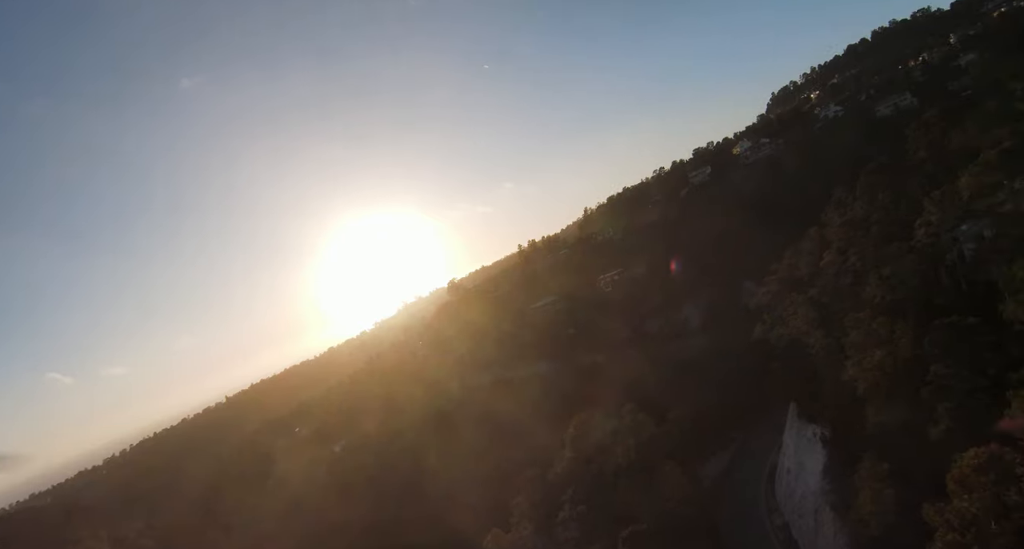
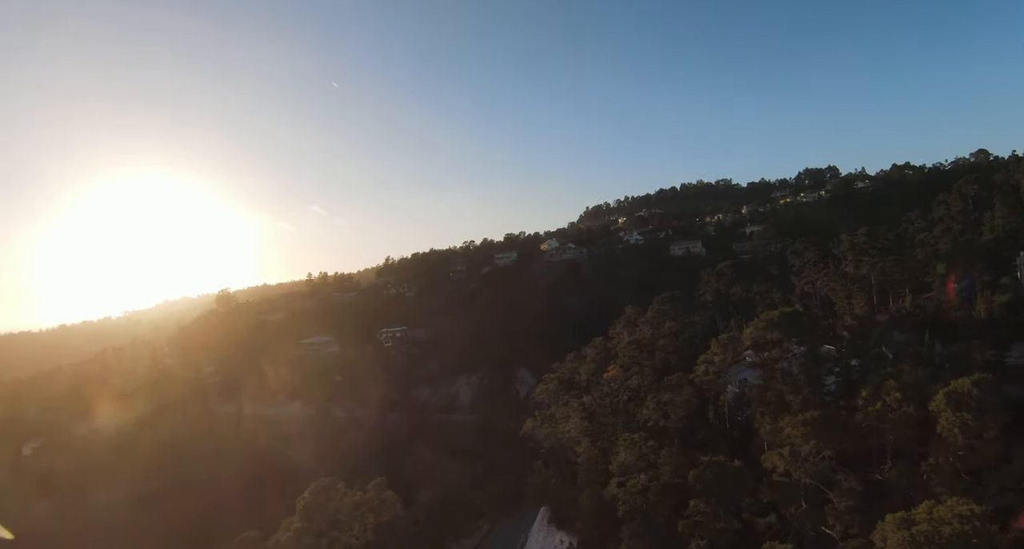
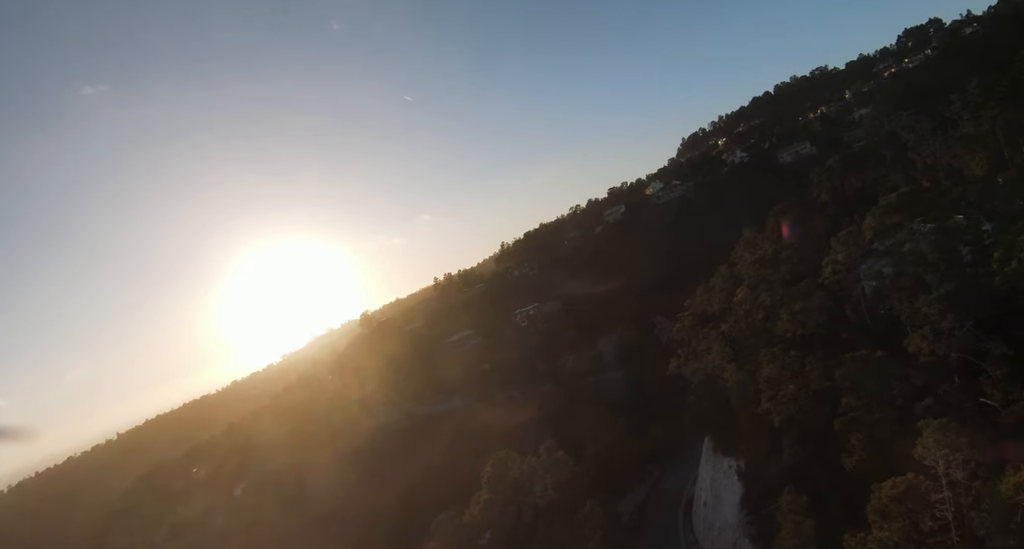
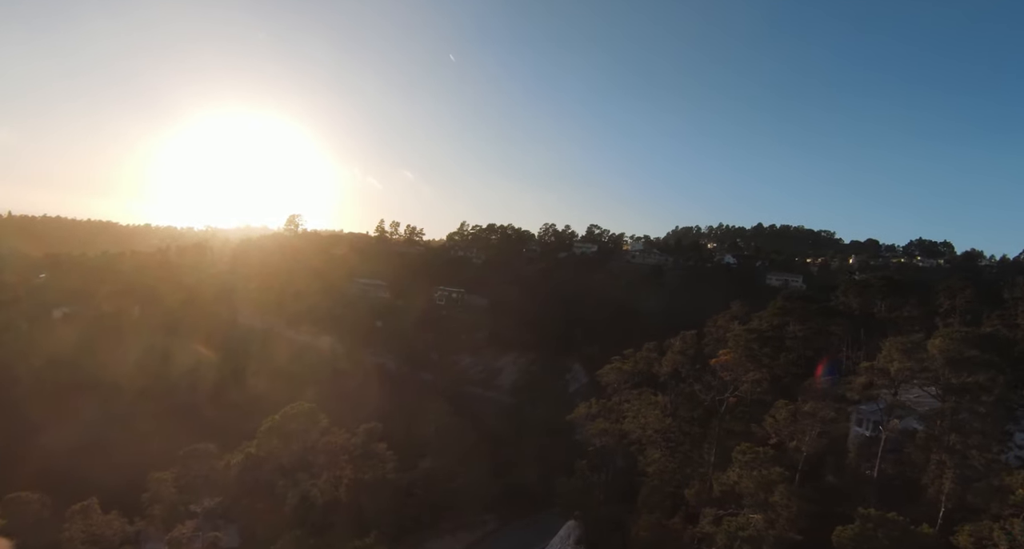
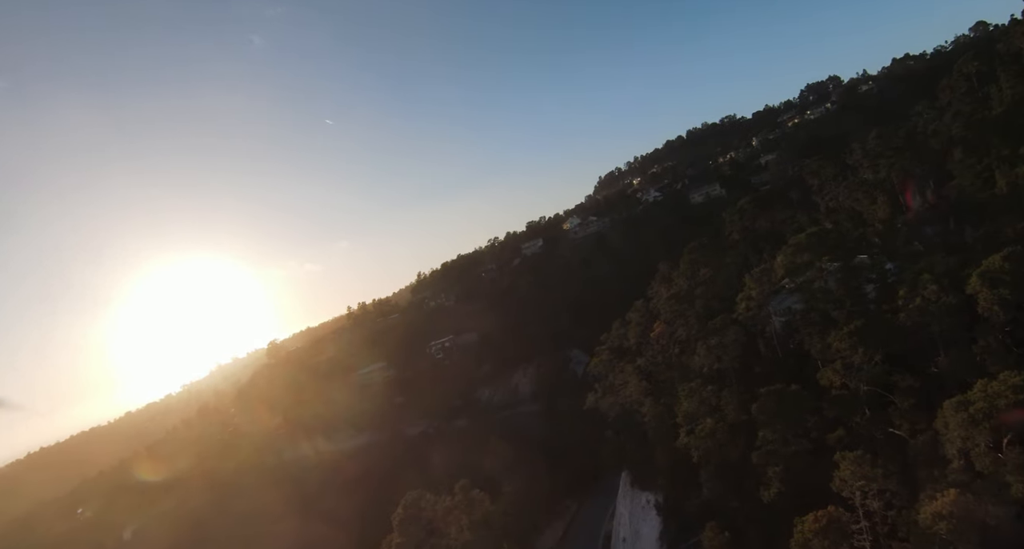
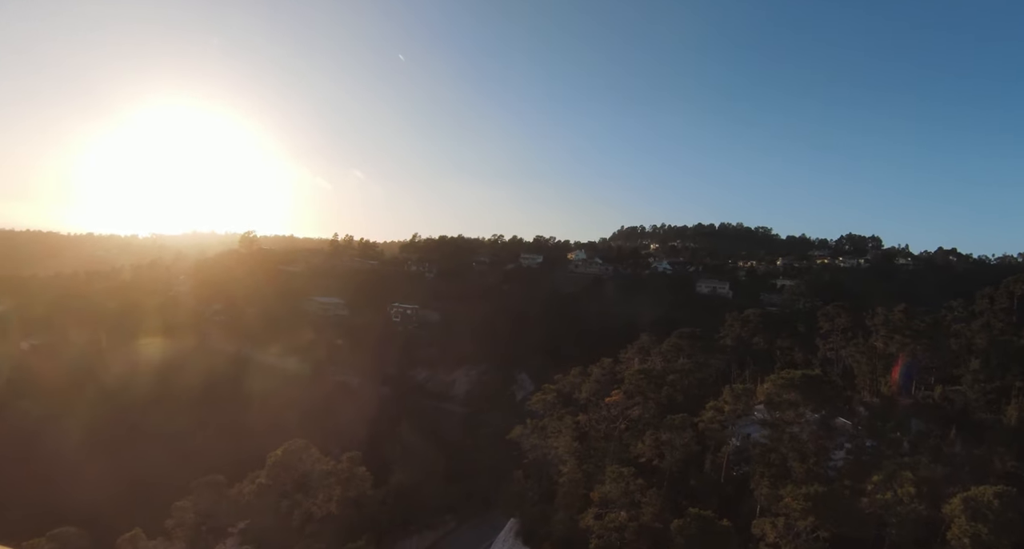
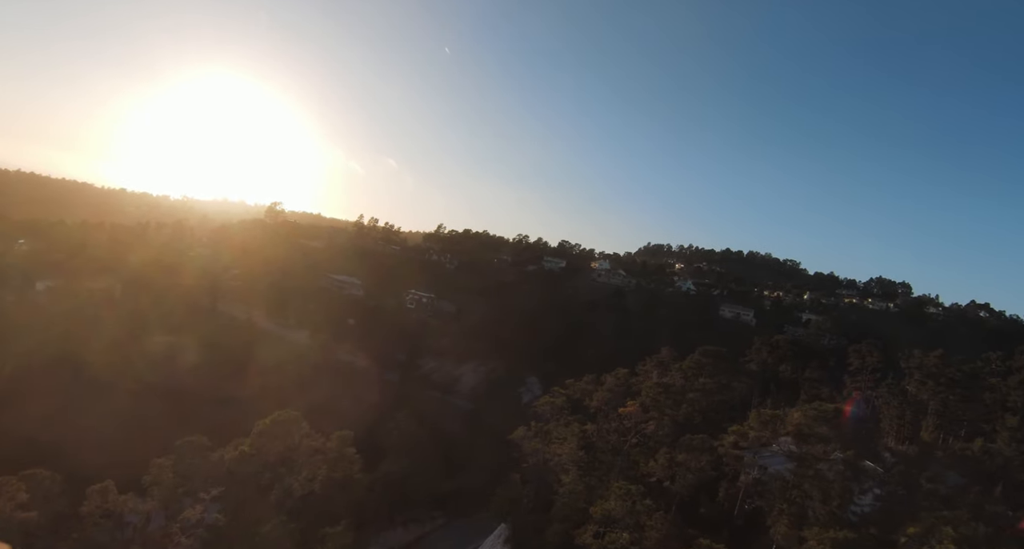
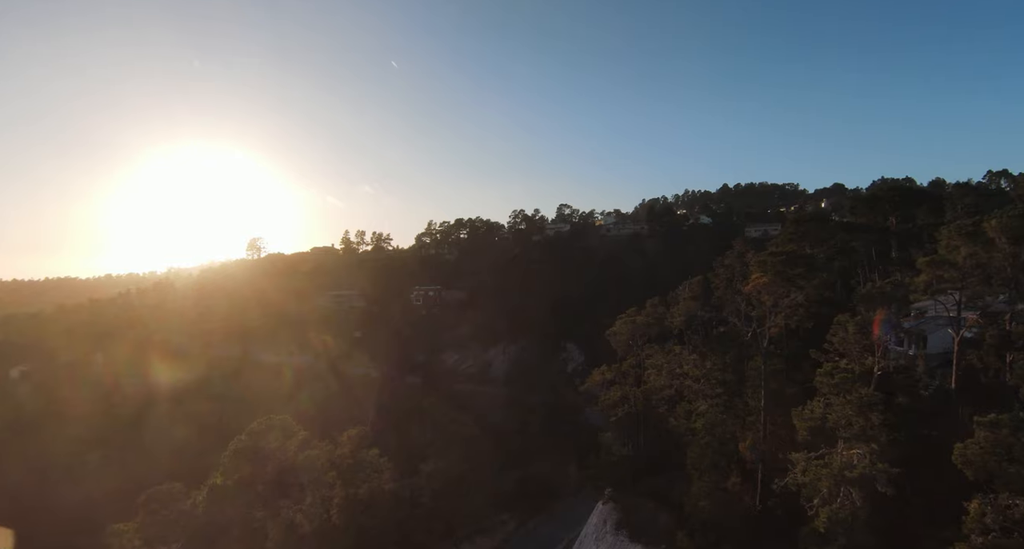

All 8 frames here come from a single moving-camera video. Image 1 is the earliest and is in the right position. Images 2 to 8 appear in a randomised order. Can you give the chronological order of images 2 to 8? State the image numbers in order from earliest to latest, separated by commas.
3, 5, 2, 6, 7, 4, 8
